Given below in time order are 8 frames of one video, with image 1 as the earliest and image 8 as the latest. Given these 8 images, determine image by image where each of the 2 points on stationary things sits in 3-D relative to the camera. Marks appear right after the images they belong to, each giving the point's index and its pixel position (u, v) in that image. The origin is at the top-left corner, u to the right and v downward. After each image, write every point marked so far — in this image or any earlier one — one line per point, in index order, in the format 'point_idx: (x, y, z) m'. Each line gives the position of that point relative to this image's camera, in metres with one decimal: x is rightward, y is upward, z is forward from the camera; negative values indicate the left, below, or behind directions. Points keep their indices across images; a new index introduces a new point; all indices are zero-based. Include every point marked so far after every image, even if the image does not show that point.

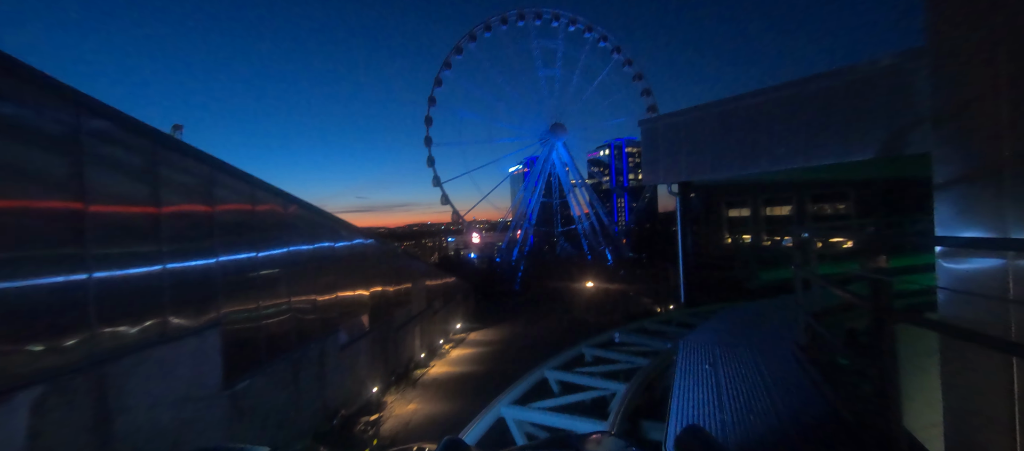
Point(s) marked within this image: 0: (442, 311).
0: (-1.7, -2.0, +10.4) m
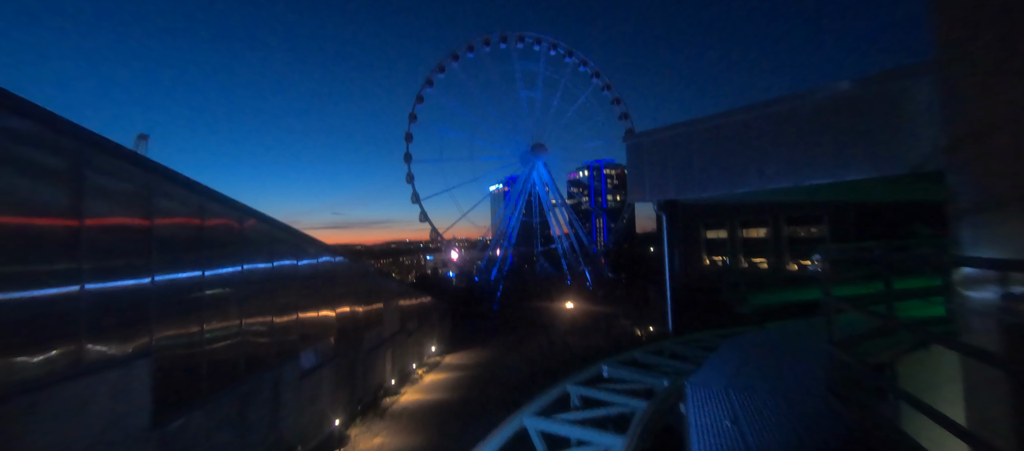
0: (-2.2, -2.4, +9.9) m
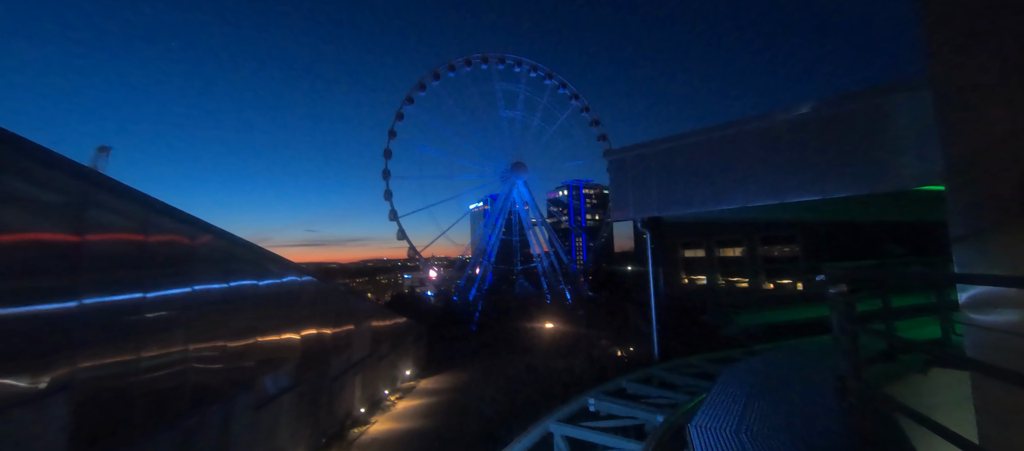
0: (-2.6, -2.8, +9.4) m
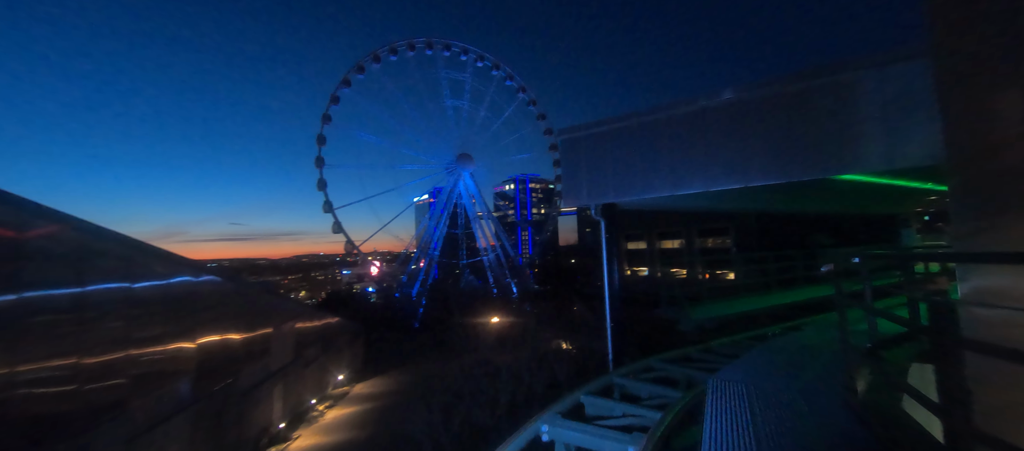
0: (-3.7, -2.6, +8.4) m
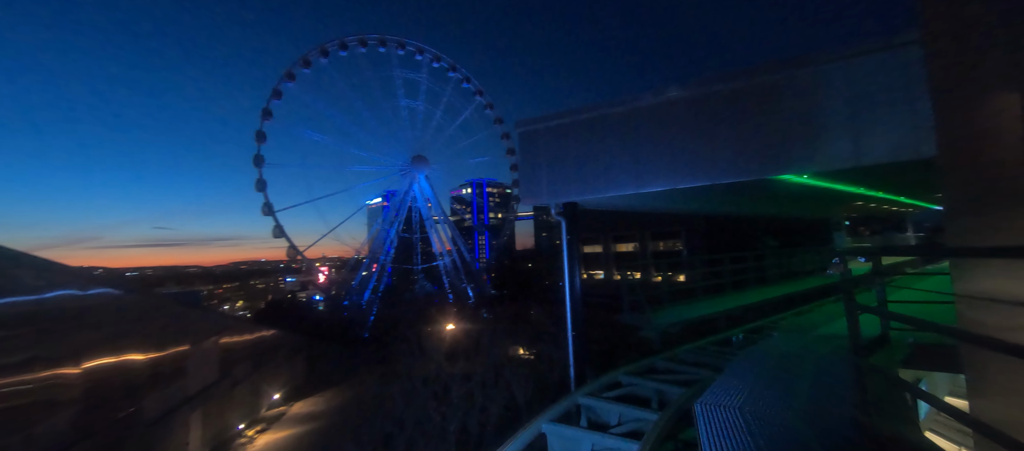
0: (-4.6, -2.7, +7.6) m
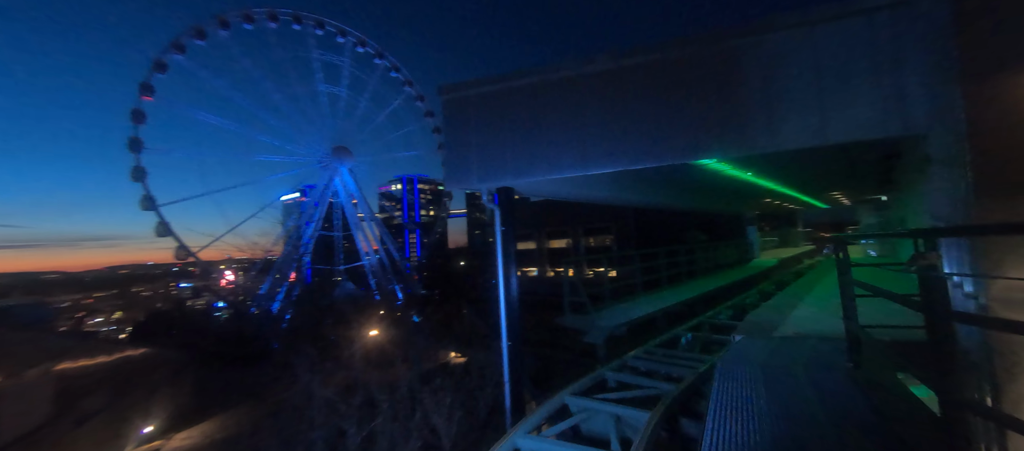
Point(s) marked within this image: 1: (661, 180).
0: (-5.6, -2.6, +6.0) m
1: (+2.5, +0.8, +7.2) m
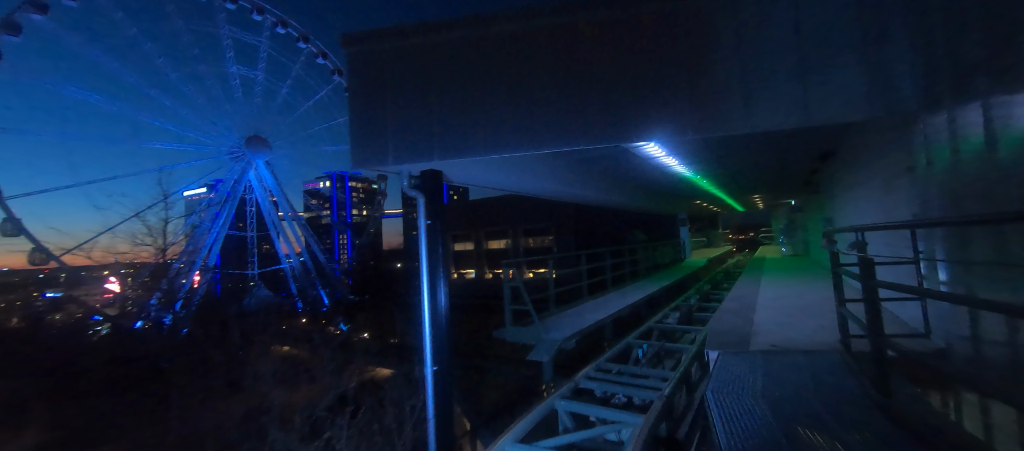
0: (-6.4, -2.5, +4.4) m
1: (+1.5, +0.8, +6.7) m
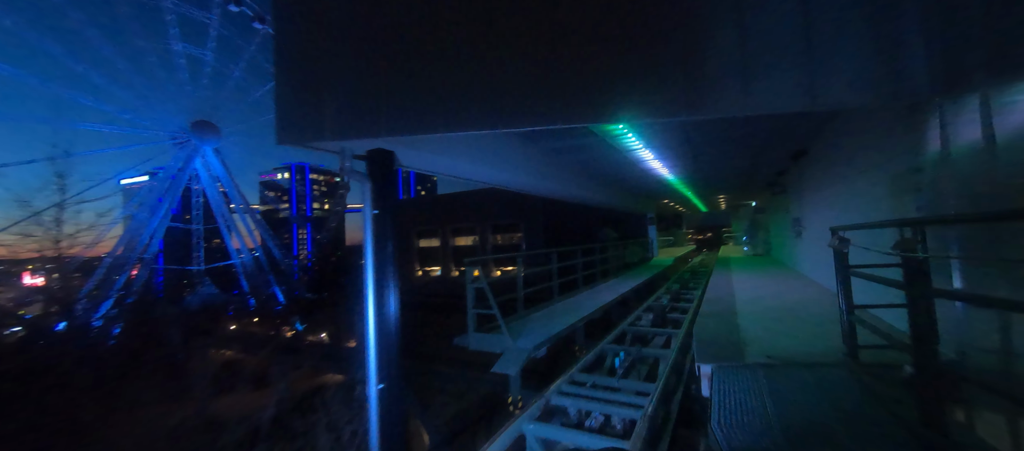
0: (-6.7, -2.4, +3.5) m
1: (+1.0, +0.8, +6.3) m
